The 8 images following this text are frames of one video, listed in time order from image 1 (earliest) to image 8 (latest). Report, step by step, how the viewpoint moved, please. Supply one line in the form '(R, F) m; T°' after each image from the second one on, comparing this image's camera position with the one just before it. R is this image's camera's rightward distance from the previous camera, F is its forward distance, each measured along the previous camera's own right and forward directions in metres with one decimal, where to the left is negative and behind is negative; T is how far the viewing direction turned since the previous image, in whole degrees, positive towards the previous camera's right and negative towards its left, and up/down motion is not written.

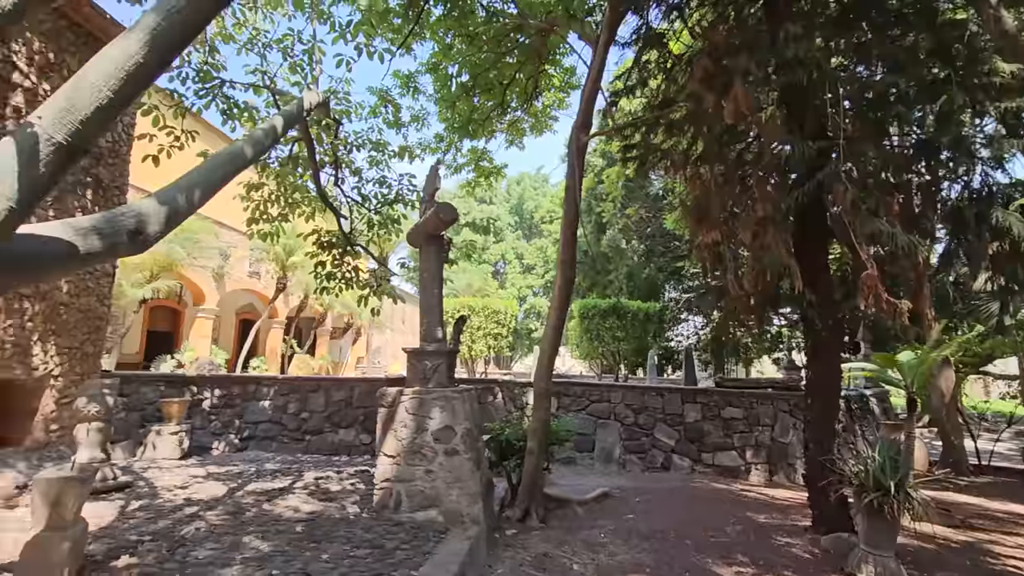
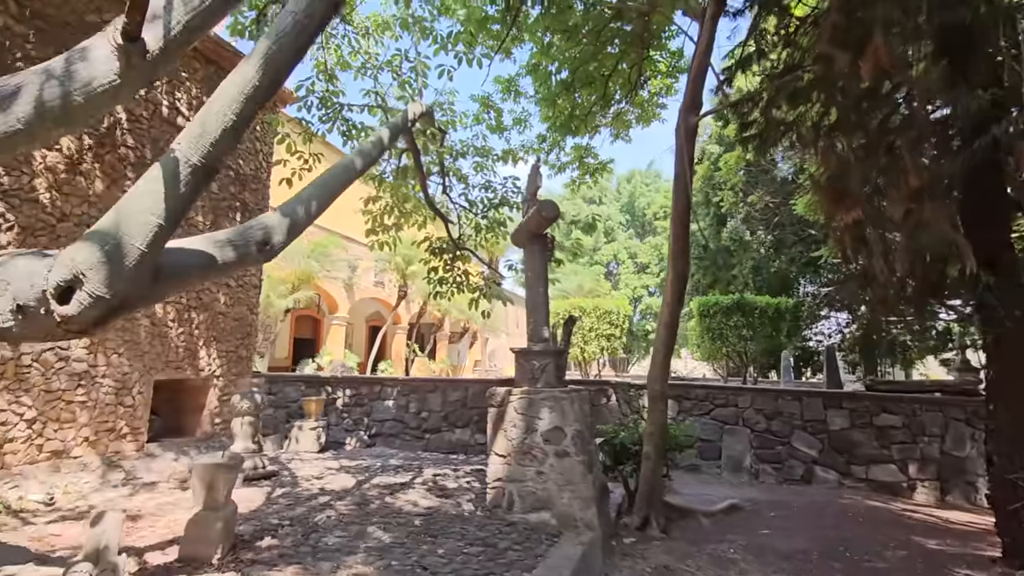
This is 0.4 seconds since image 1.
(+0.1, +0.1) m; -13°
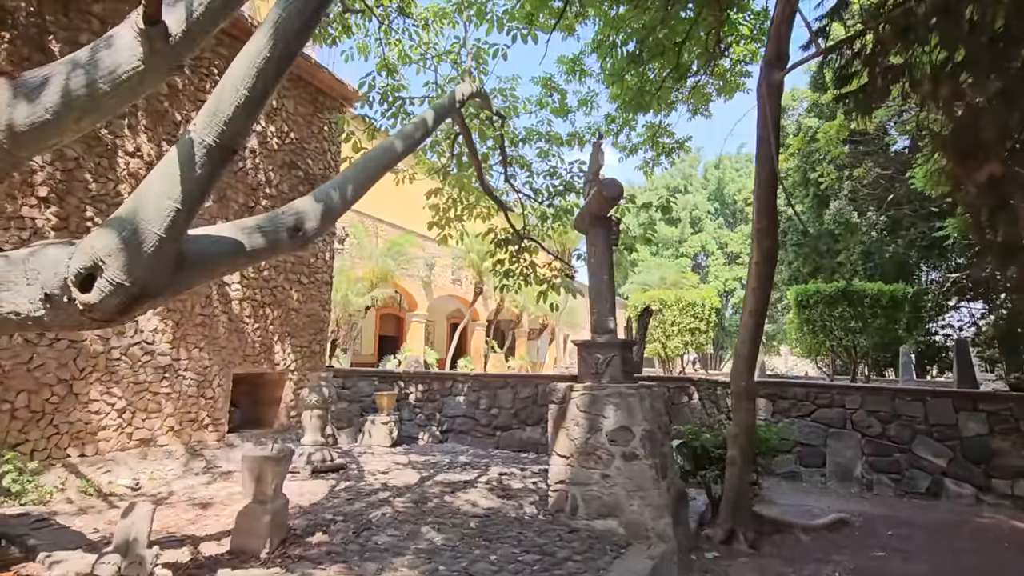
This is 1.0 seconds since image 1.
(+0.2, +0.3) m; -9°
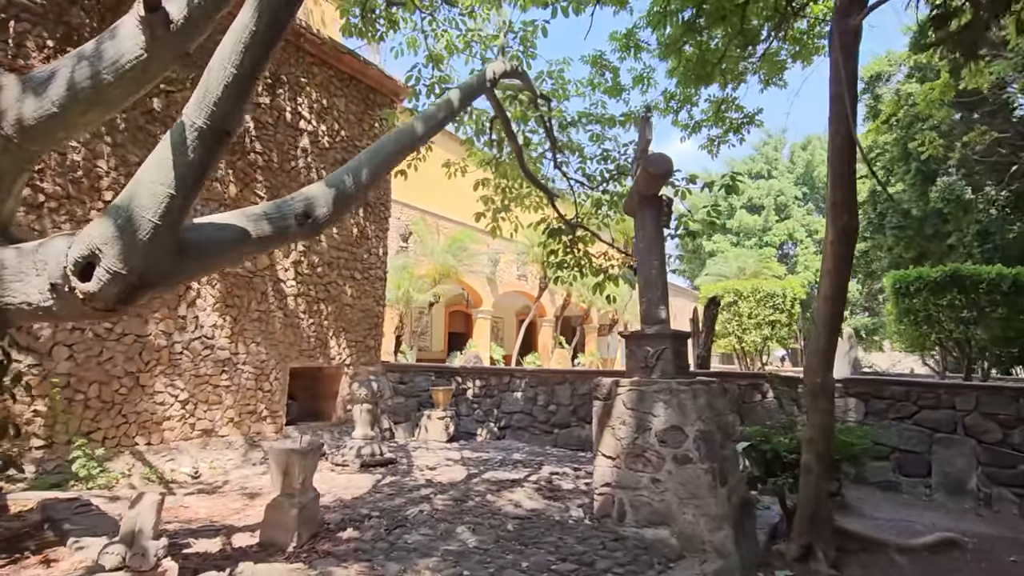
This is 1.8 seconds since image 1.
(+0.3, +0.3) m; -8°
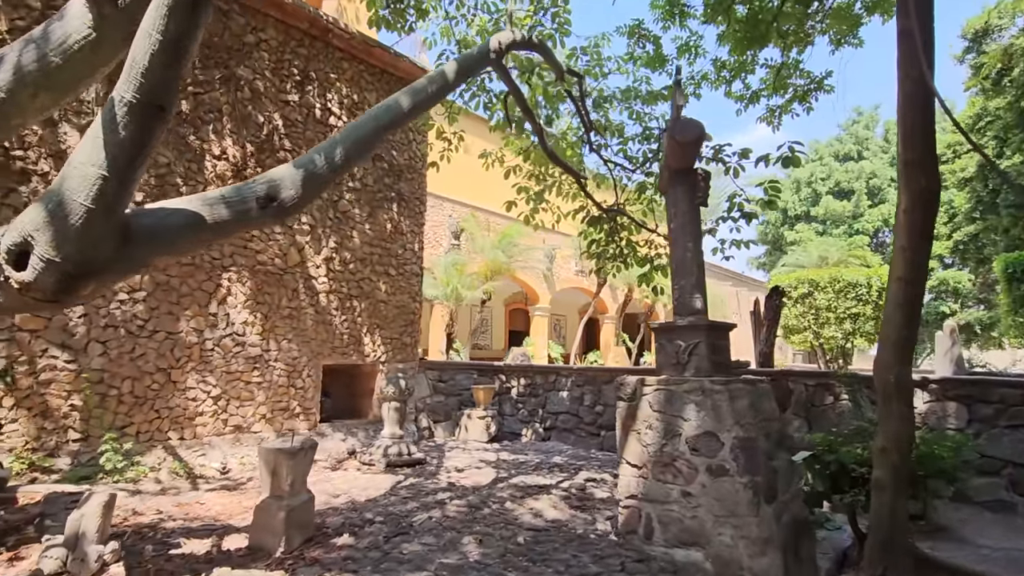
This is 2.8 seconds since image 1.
(+0.4, +0.4) m; -8°
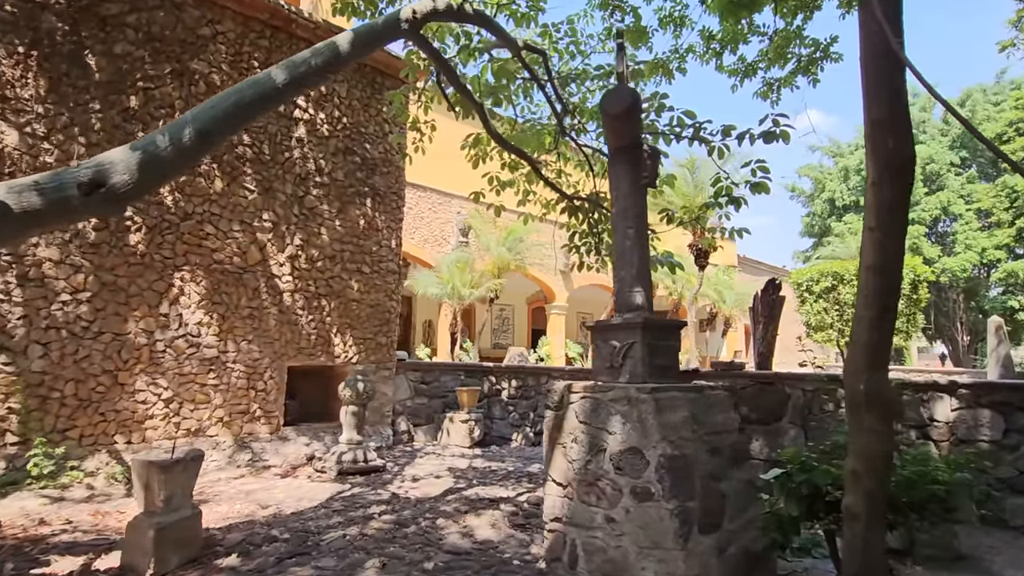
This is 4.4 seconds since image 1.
(+0.8, +0.4) m; -5°
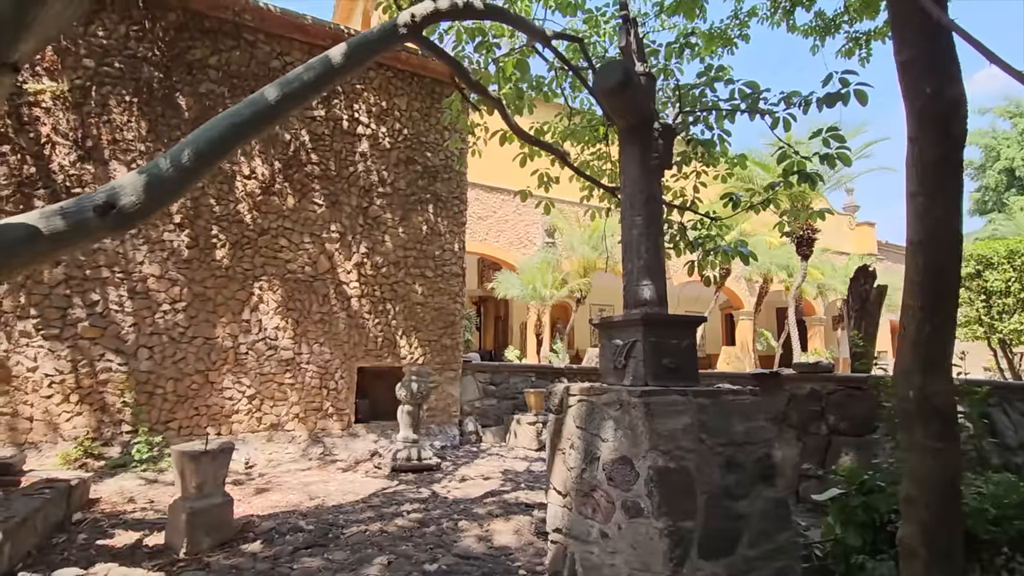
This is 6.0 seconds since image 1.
(+0.7, +0.2) m; -13°
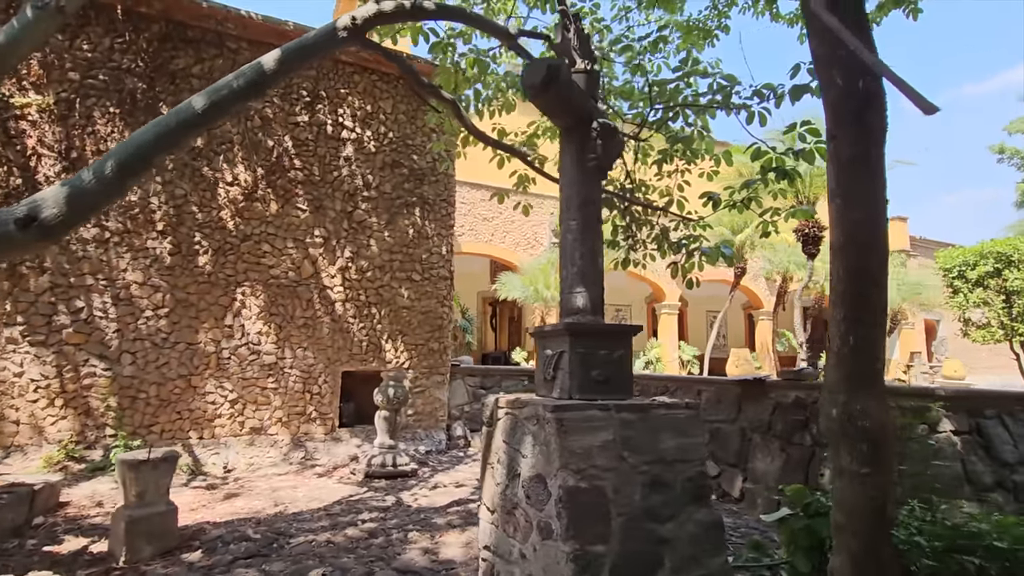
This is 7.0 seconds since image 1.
(+0.6, +0.1) m; -3°
